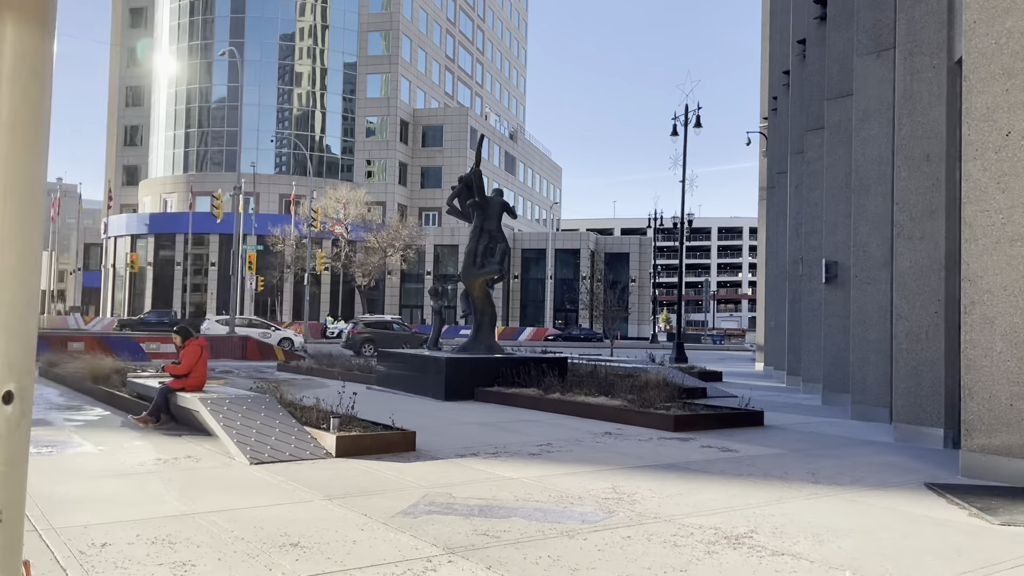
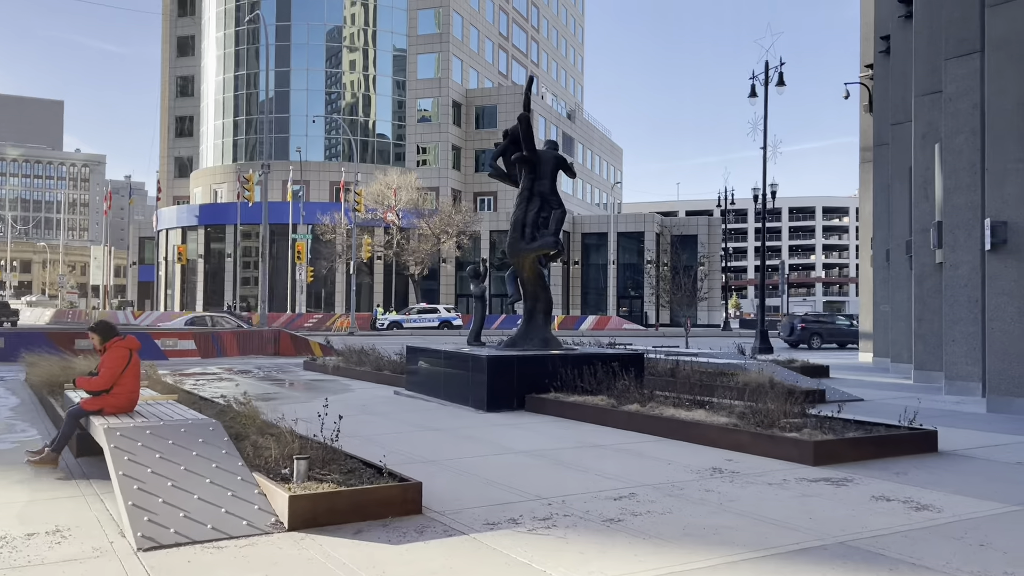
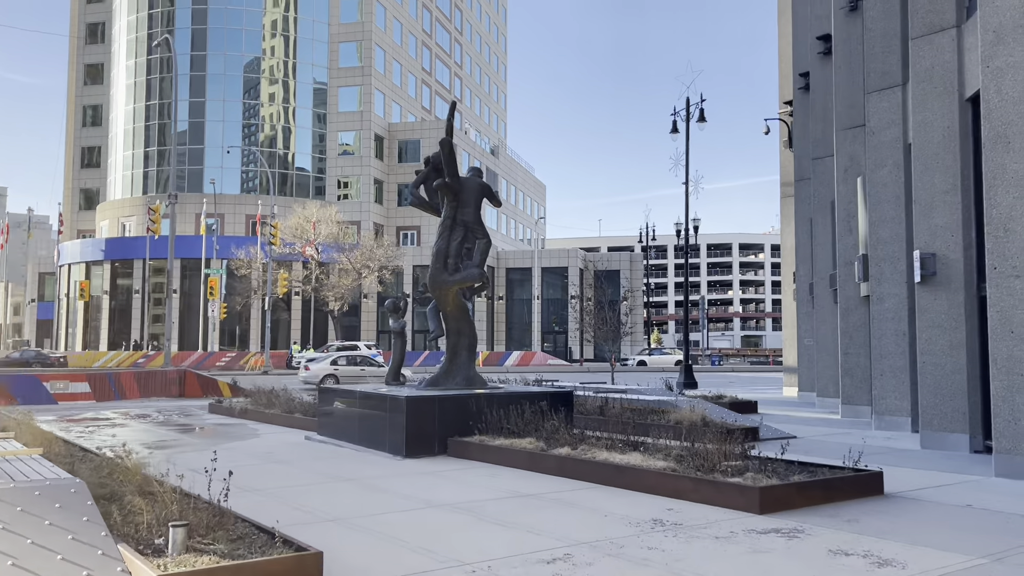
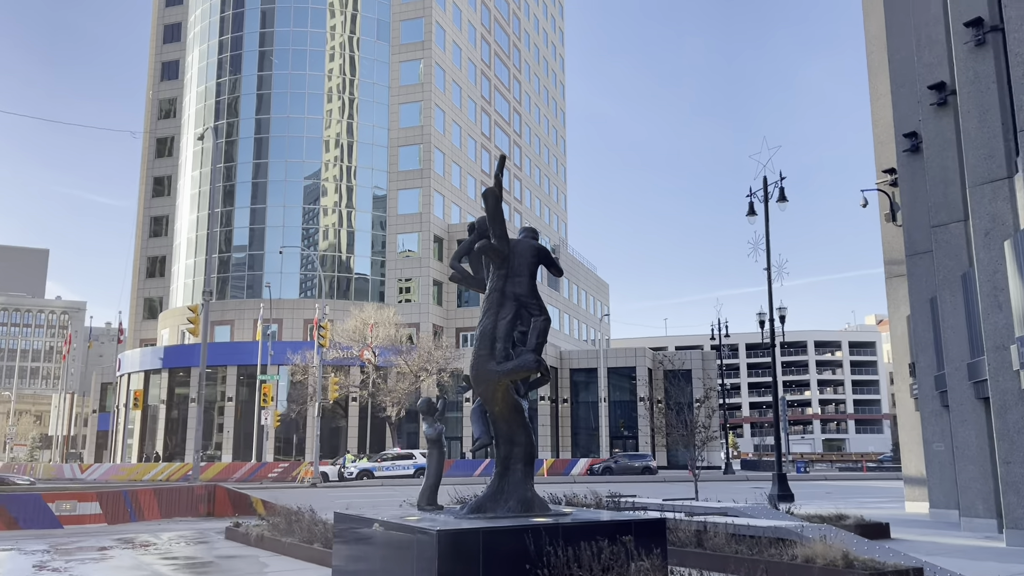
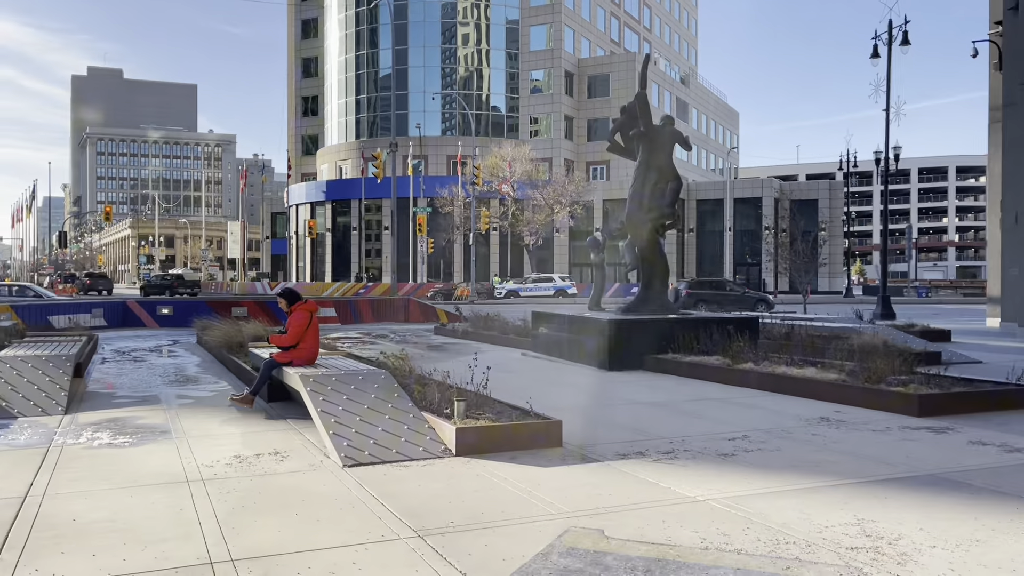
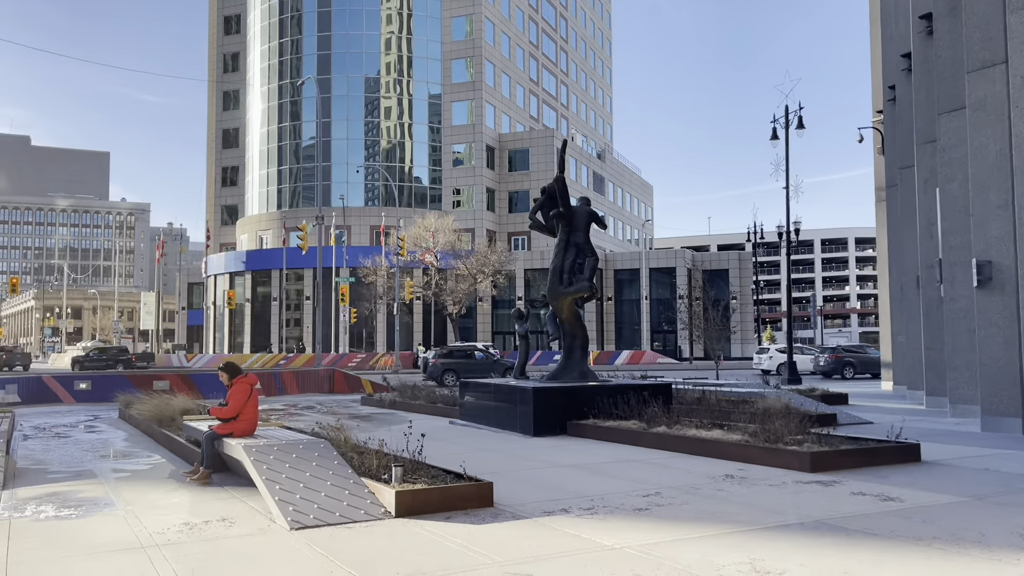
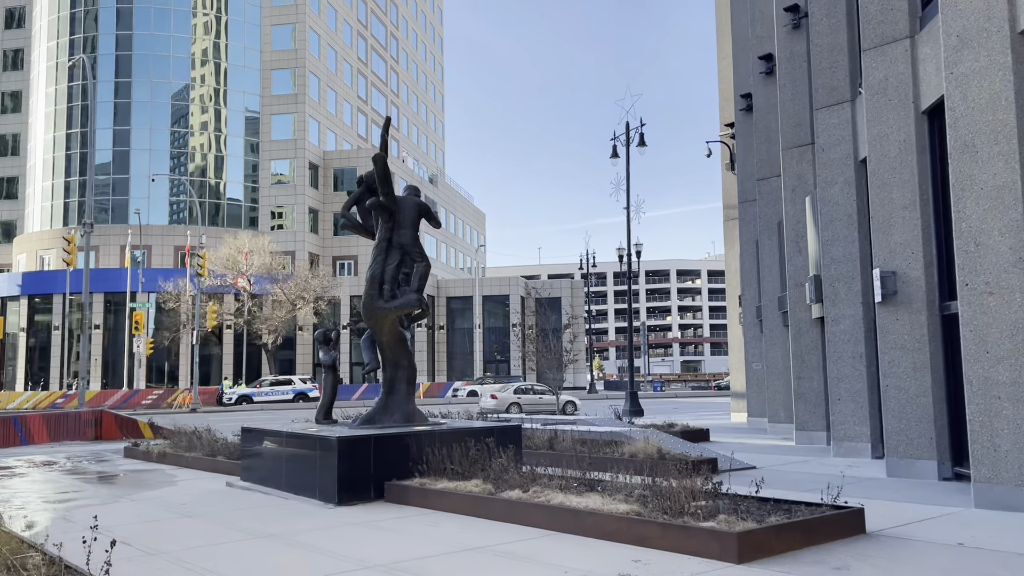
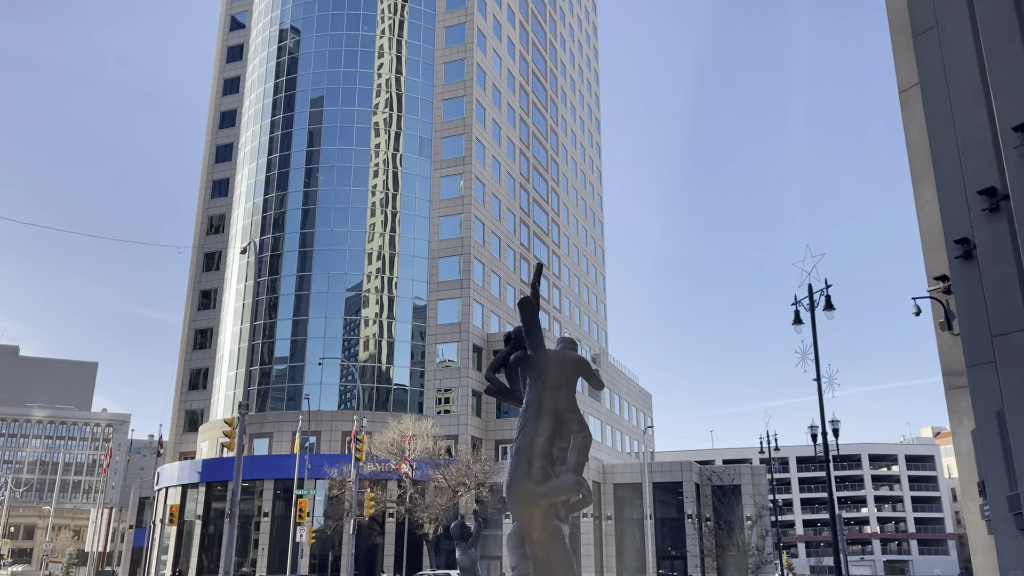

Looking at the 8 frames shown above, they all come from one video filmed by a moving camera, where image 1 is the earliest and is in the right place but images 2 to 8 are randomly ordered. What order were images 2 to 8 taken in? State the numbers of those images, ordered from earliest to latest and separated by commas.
6, 5, 2, 3, 7, 4, 8
